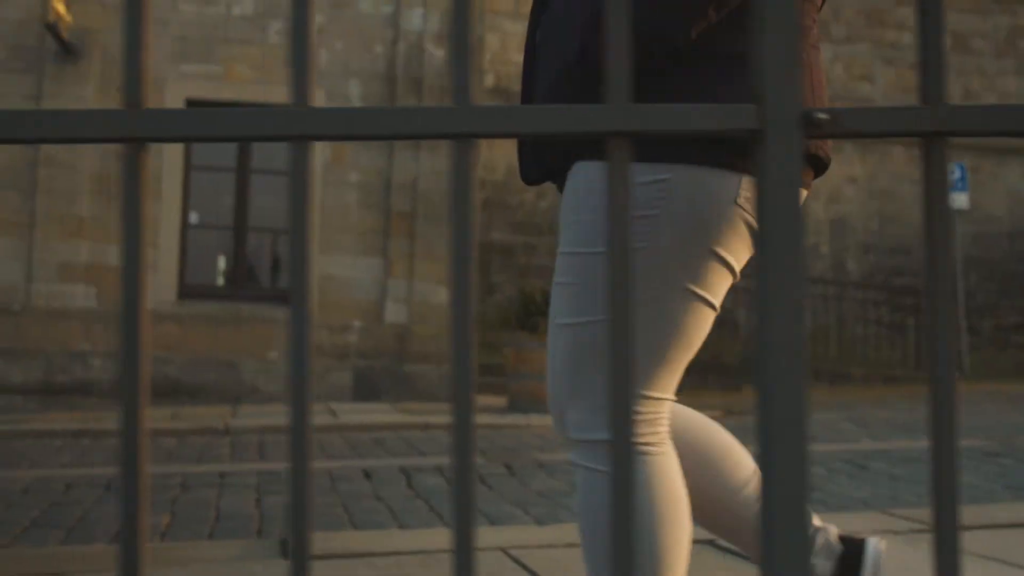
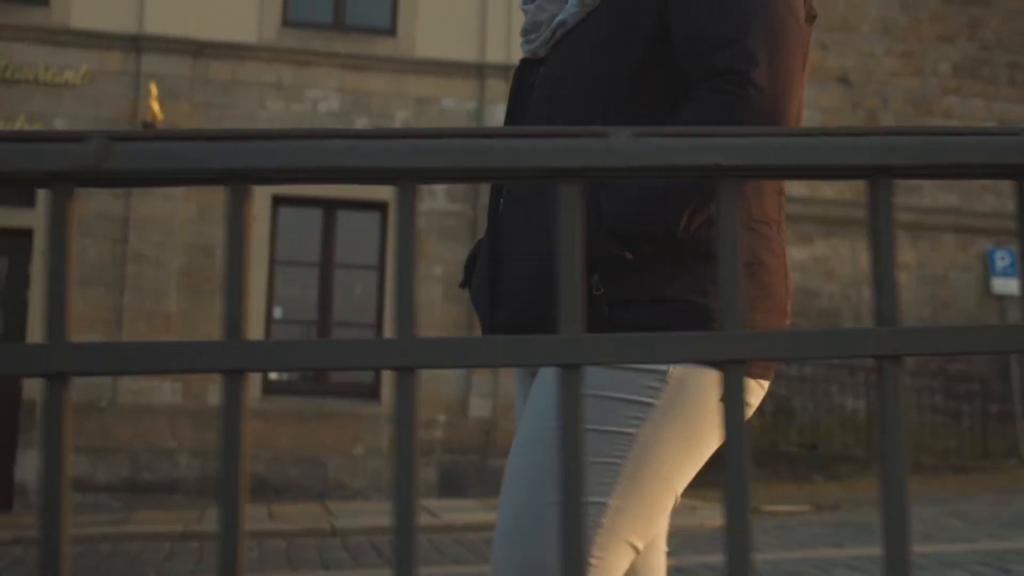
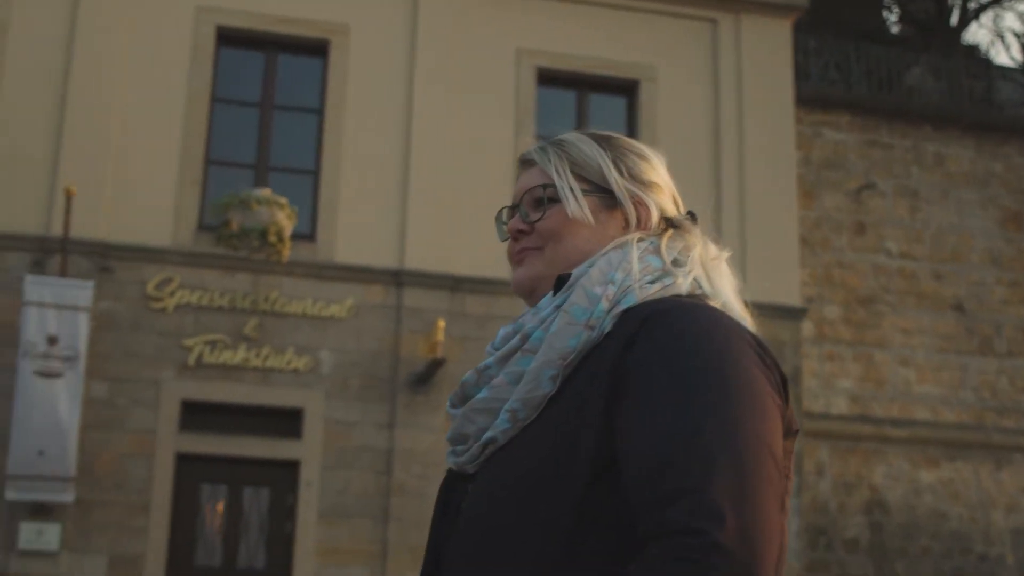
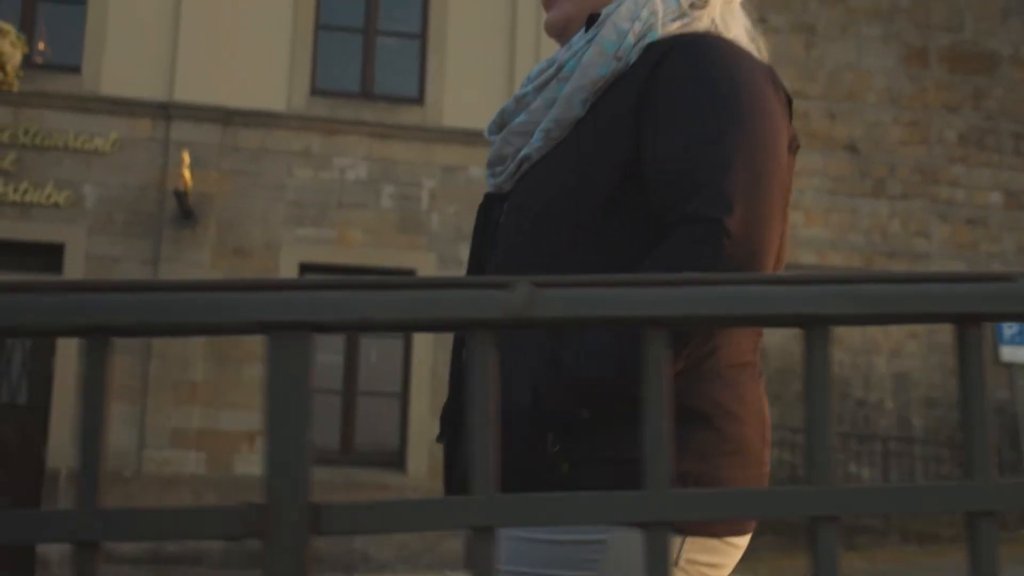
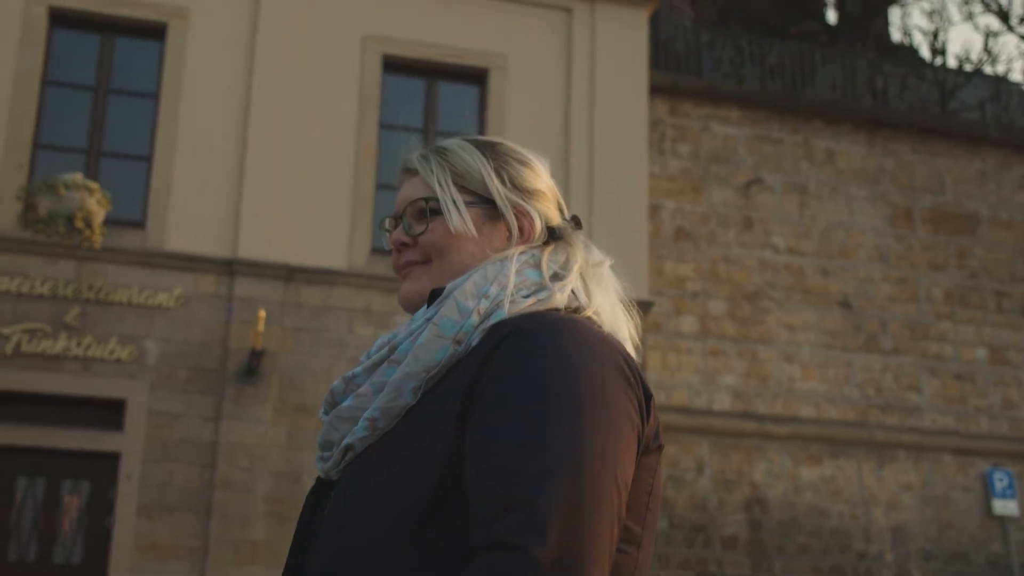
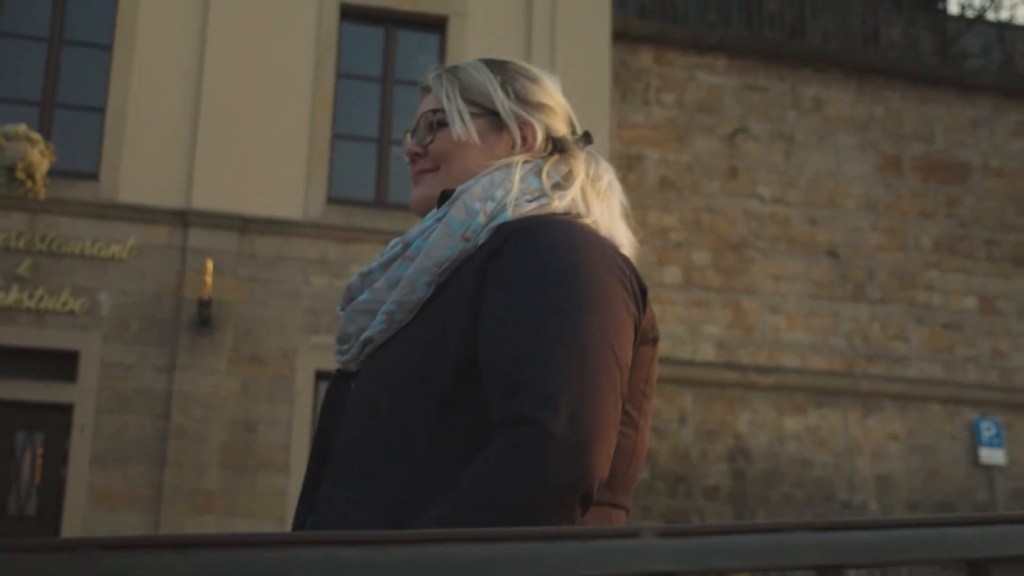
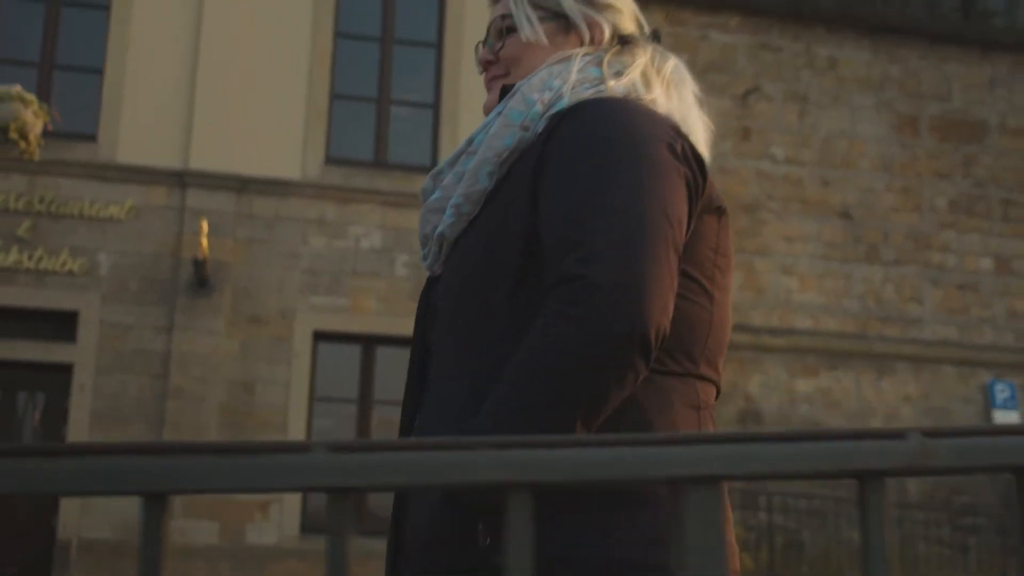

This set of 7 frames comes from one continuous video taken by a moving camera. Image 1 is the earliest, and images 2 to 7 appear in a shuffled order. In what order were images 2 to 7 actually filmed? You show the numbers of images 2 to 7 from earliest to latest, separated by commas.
2, 4, 7, 6, 5, 3
